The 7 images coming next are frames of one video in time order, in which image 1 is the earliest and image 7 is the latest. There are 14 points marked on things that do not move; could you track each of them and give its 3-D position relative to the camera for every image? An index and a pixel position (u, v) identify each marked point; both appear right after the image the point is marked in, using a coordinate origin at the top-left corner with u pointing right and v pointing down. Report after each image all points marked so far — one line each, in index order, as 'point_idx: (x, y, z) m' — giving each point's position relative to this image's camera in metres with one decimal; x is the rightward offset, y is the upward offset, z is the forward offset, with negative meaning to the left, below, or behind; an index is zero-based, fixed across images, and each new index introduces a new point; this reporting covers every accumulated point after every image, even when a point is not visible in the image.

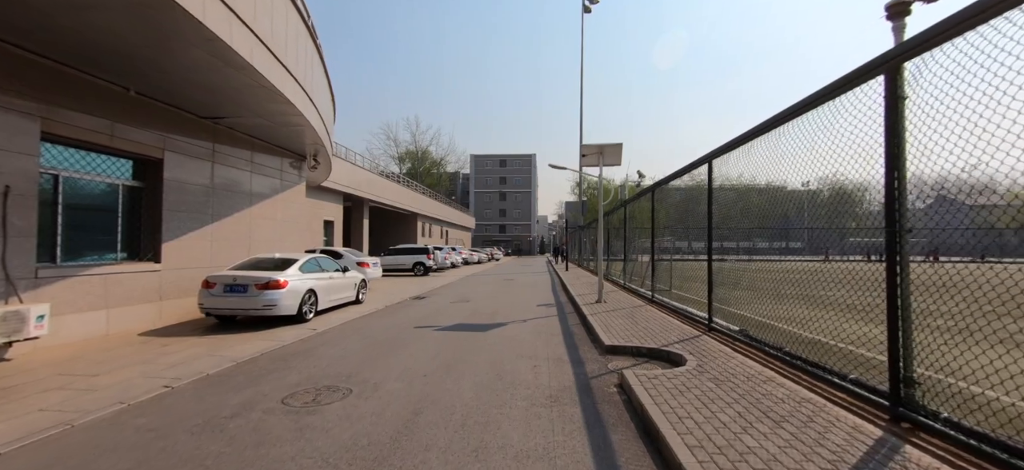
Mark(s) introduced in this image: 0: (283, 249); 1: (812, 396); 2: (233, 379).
0: (-7.2, -0.4, +13.6) m
1: (+2.8, -1.5, +4.1) m
2: (-3.4, -1.8, +5.3) m
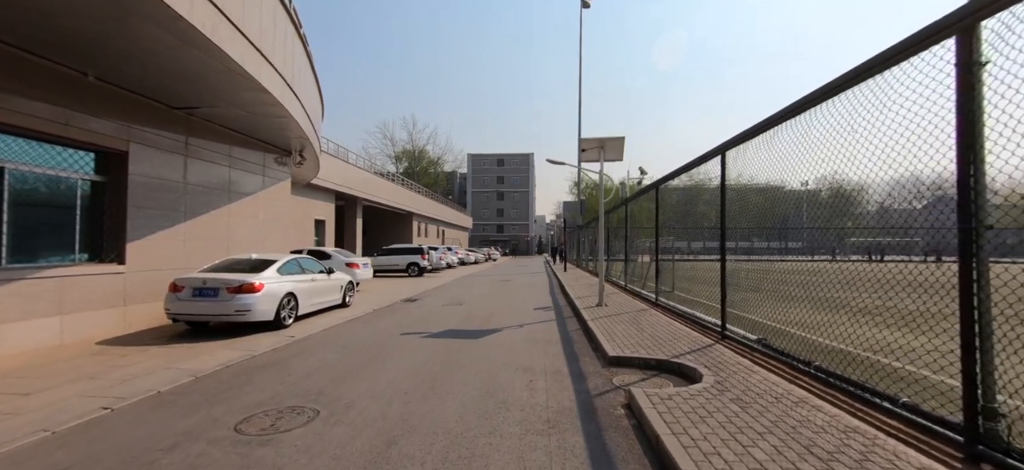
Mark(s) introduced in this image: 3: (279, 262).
0: (-7.3, -0.4, +12.9) m
1: (+2.7, -1.5, +3.5) m
2: (-3.5, -1.7, +4.7) m
3: (-4.7, -0.5, +8.9) m
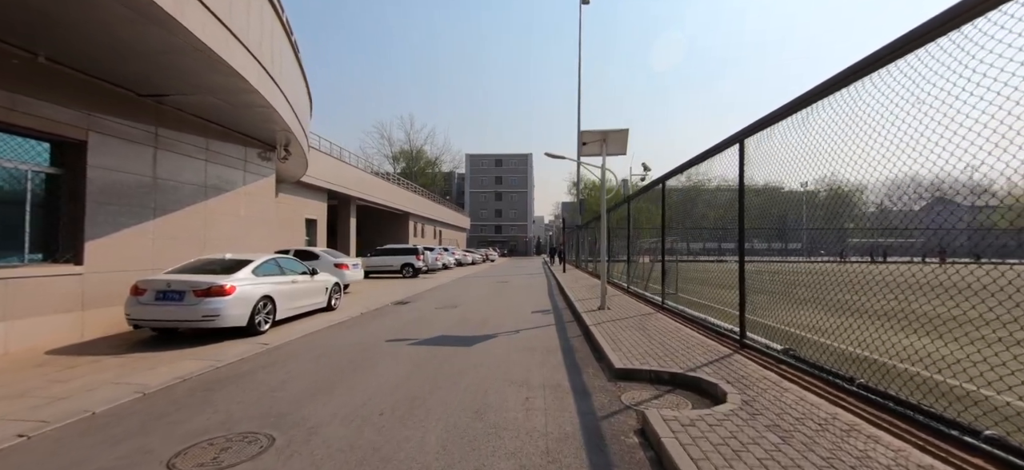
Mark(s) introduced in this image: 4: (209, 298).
0: (-7.4, -0.4, +12.2) m
1: (+2.7, -1.4, +2.8) m
2: (-3.5, -1.7, +4.0) m
3: (-4.8, -0.5, +8.2) m
4: (-4.8, -1.0, +7.0) m
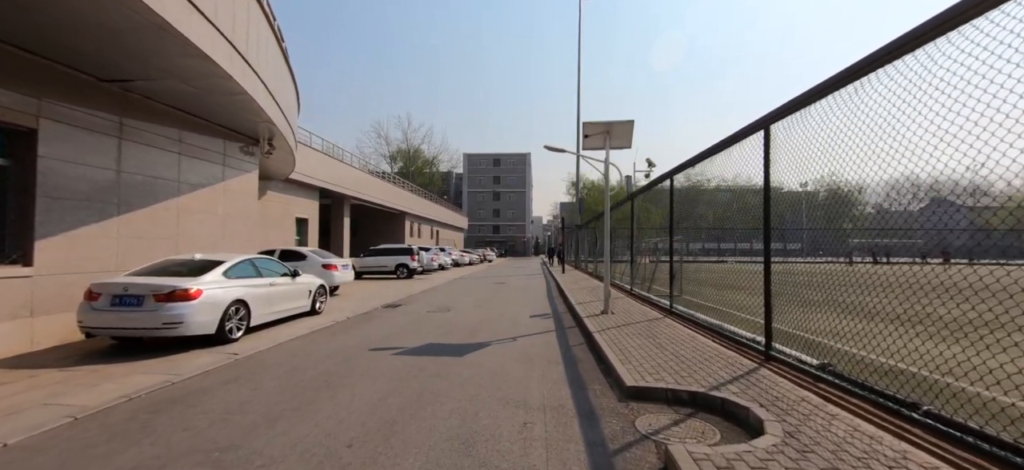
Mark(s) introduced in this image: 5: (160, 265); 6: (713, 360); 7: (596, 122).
0: (-7.5, -0.4, +11.5) m
1: (+2.6, -1.4, +2.1) m
2: (-3.6, -1.7, +3.3) m
3: (-4.8, -0.5, +7.5) m
4: (-4.8, -1.0, +6.3) m
5: (-5.8, -0.5, +7.2) m
6: (+2.4, -1.5, +5.4) m
7: (+1.8, +2.4, +9.4) m
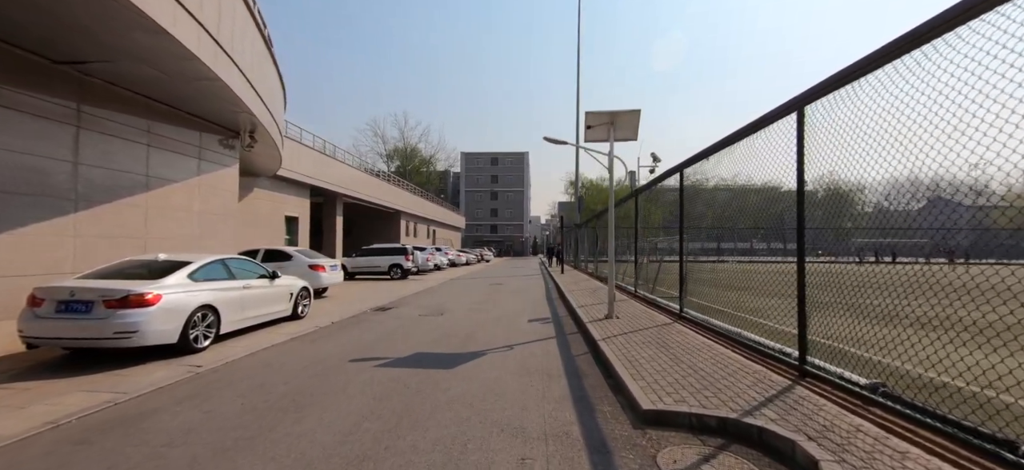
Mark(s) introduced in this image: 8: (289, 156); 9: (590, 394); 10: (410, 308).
0: (-7.5, -0.3, +10.8) m
1: (+2.6, -1.4, +1.5) m
2: (-3.6, -1.6, +2.6) m
3: (-4.9, -0.5, +6.8) m
4: (-4.9, -0.9, +5.6) m
5: (-5.8, -0.5, +6.5) m
6: (+2.4, -1.5, +4.7) m
7: (+1.7, +2.4, +8.8) m
8: (-9.7, +3.4, +19.1) m
9: (+0.8, -1.7, +4.8) m
10: (-2.7, -1.9, +11.7) m
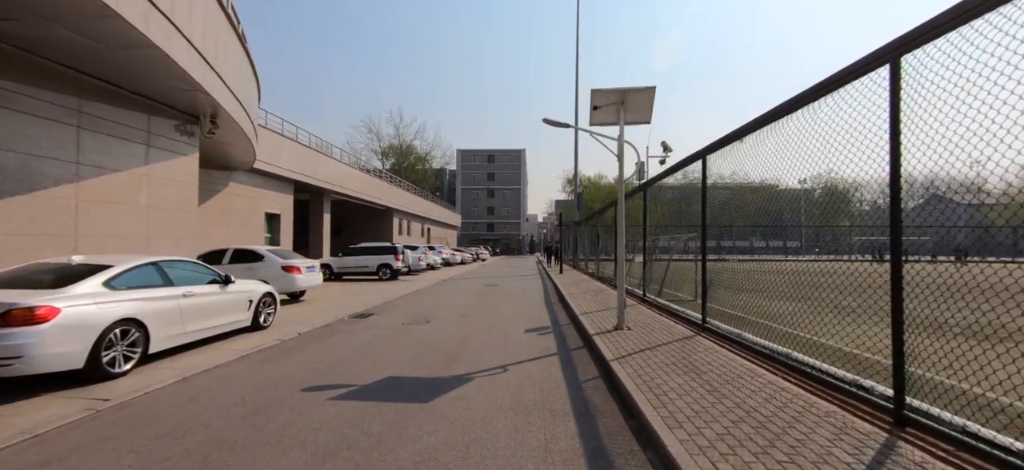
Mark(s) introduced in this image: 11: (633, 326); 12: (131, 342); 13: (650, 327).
0: (-7.7, -0.3, +9.5) m
1: (+2.5, -1.4, +0.3) m
2: (-3.7, -1.6, +1.4) m
3: (-5.0, -0.4, +5.5) m
4: (-4.9, -0.9, +4.3) m
5: (-5.9, -0.4, +5.3) m
6: (+2.3, -1.5, +3.6) m
7: (+1.6, +2.5, +7.6) m
8: (-9.8, +3.5, +17.9) m
9: (+0.8, -1.7, +3.6) m
10: (-2.8, -1.9, +10.5) m
11: (+2.1, -1.6, +7.7) m
12: (-4.6, -1.3, +5.4) m
13: (+2.4, -1.6, +7.6) m
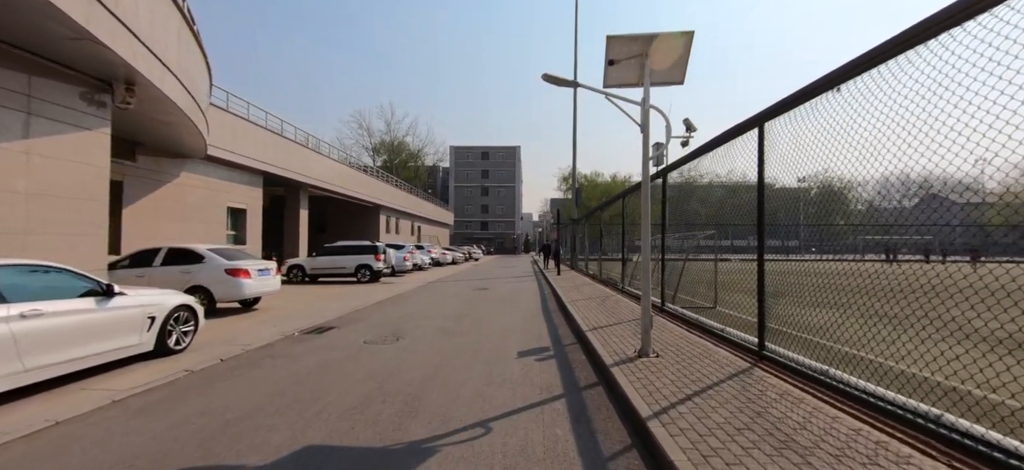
0: (-7.8, -0.2, +7.6) m
1: (+2.5, -1.3, -1.6) m
2: (-3.7, -1.6, -0.6) m
3: (-5.1, -0.4, +3.6) m
4: (-5.0, -0.8, +2.4) m
5: (-6.0, -0.4, +3.3) m
6: (+2.2, -1.4, +1.7) m
7: (+1.5, +2.6, +5.7) m
8: (-10.1, +3.6, +15.9) m
9: (+0.7, -1.6, +1.7) m
10: (-3.0, -1.8, +8.6) m
11: (+2.0, -1.5, +5.9) m
12: (-4.8, -1.2, +3.5) m
13: (+2.2, -1.5, +5.8) m
